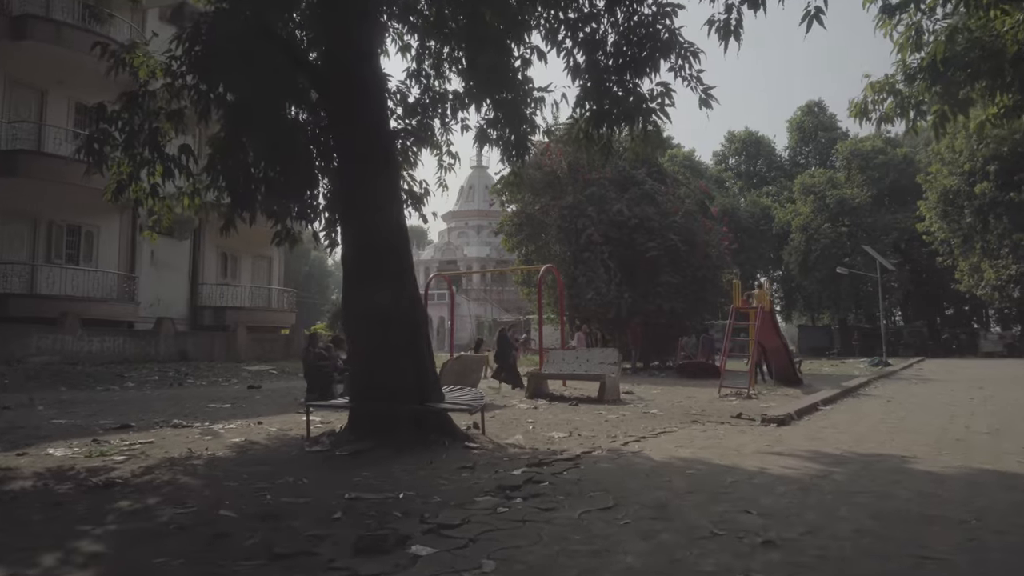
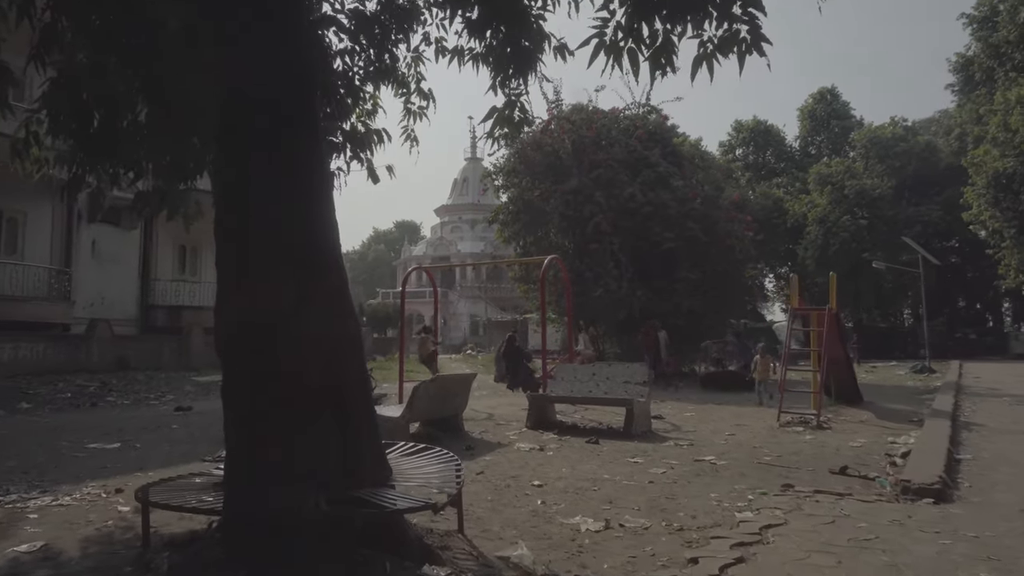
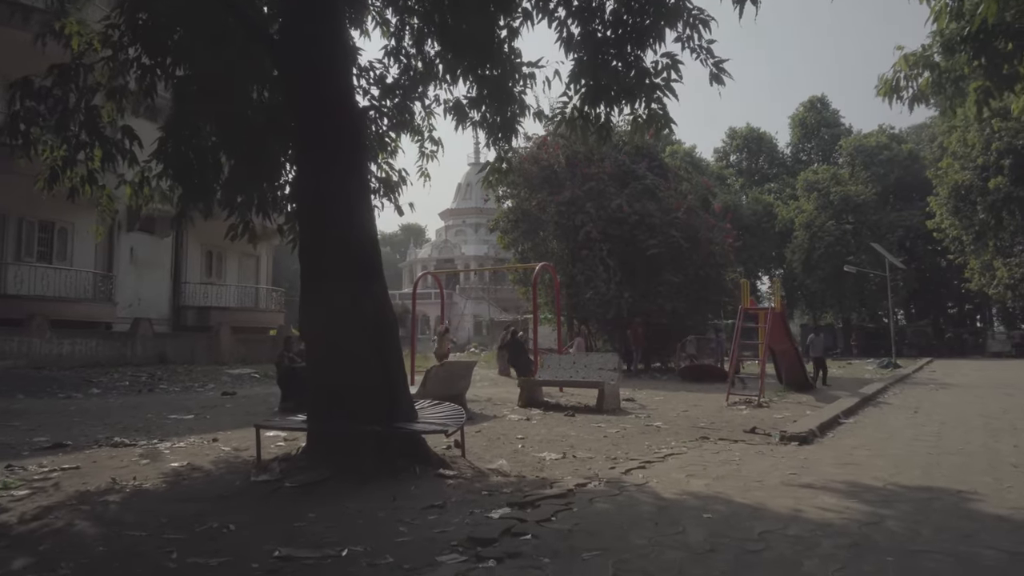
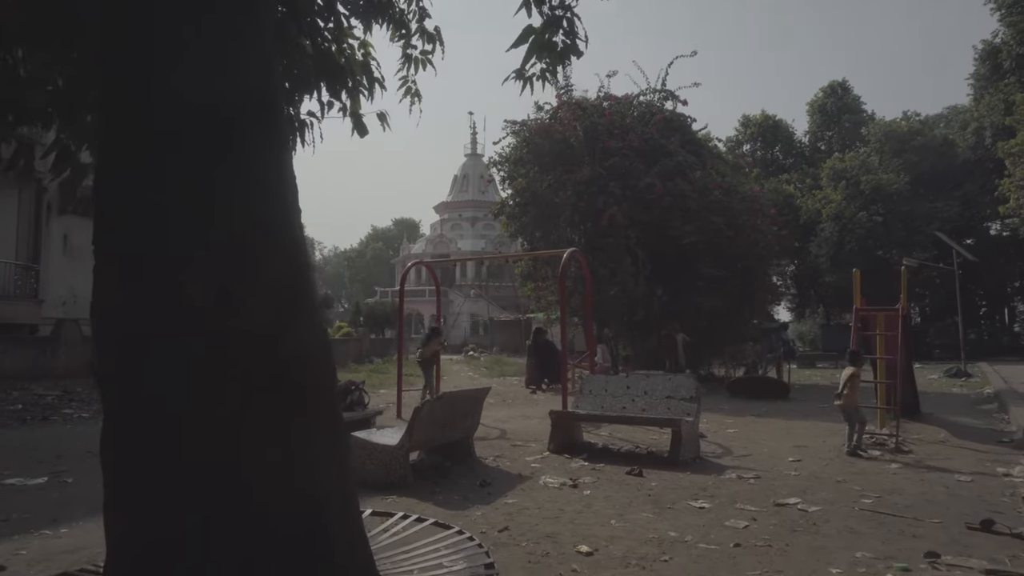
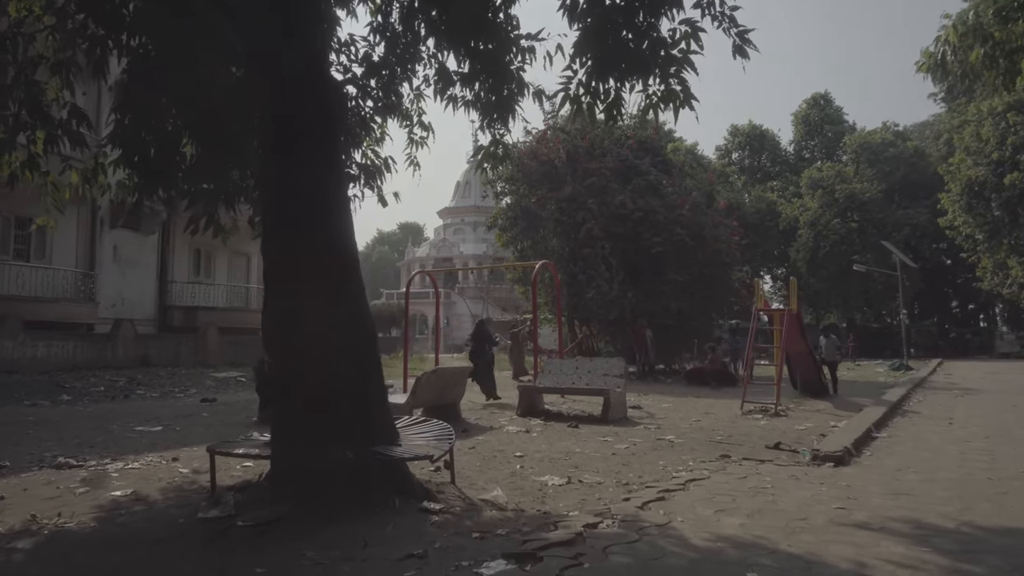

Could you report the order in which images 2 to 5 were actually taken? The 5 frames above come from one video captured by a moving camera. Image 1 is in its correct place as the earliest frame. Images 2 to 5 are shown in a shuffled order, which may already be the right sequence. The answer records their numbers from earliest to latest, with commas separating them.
3, 5, 2, 4
